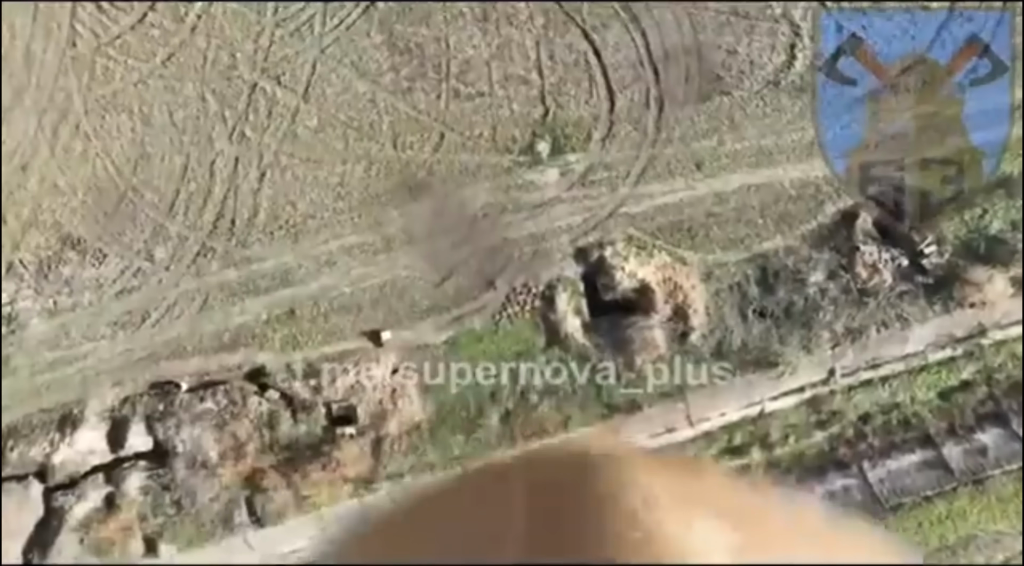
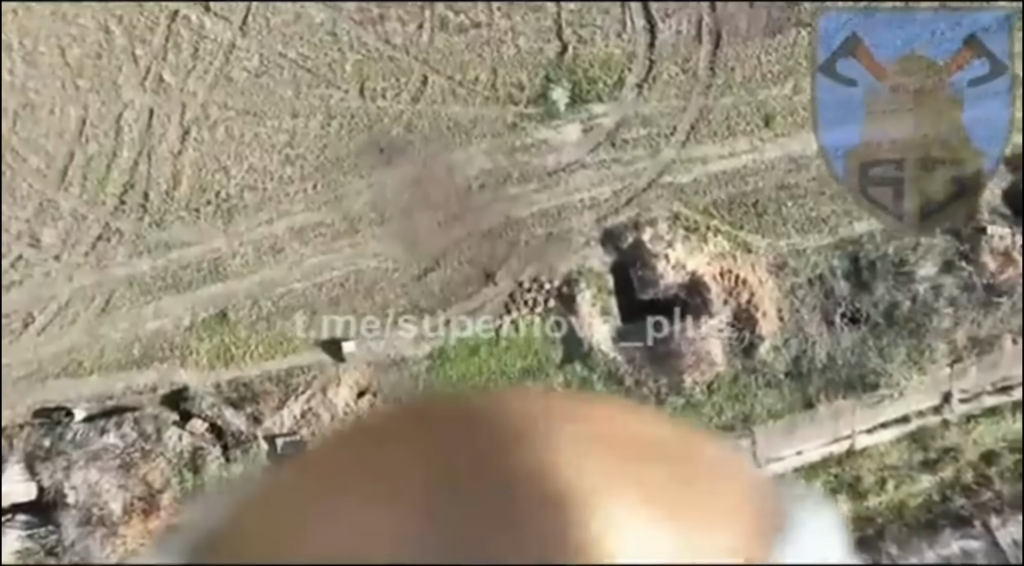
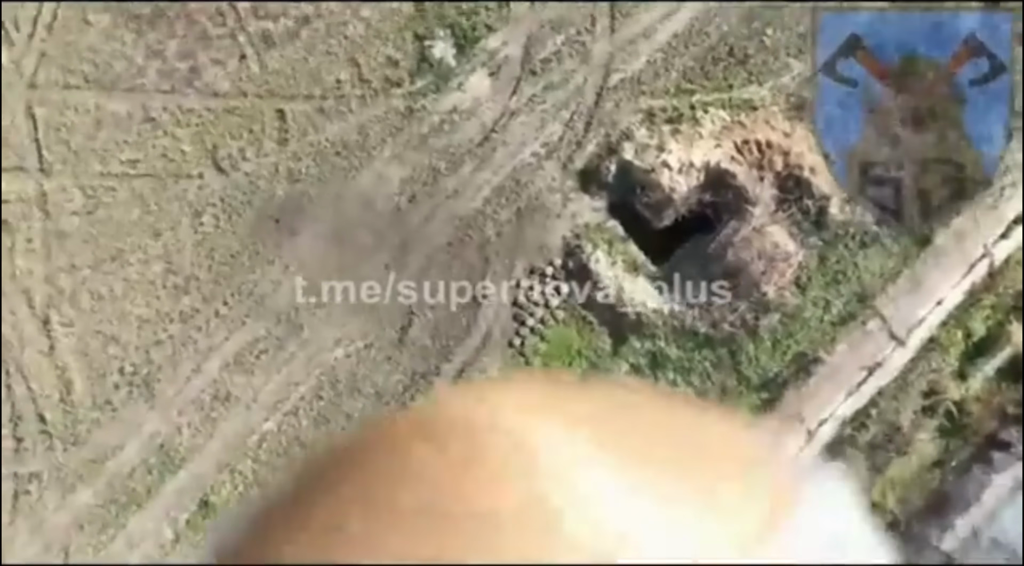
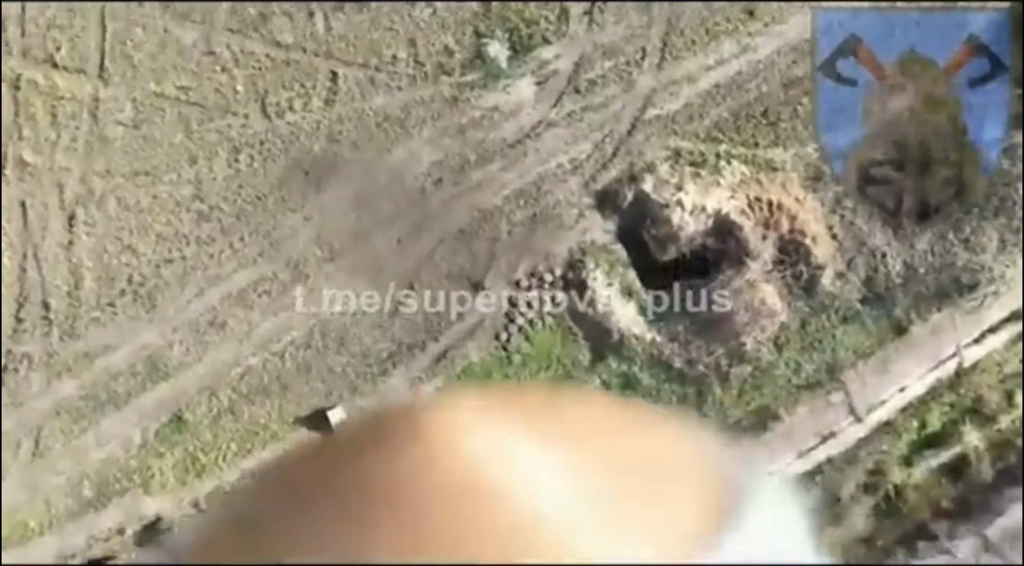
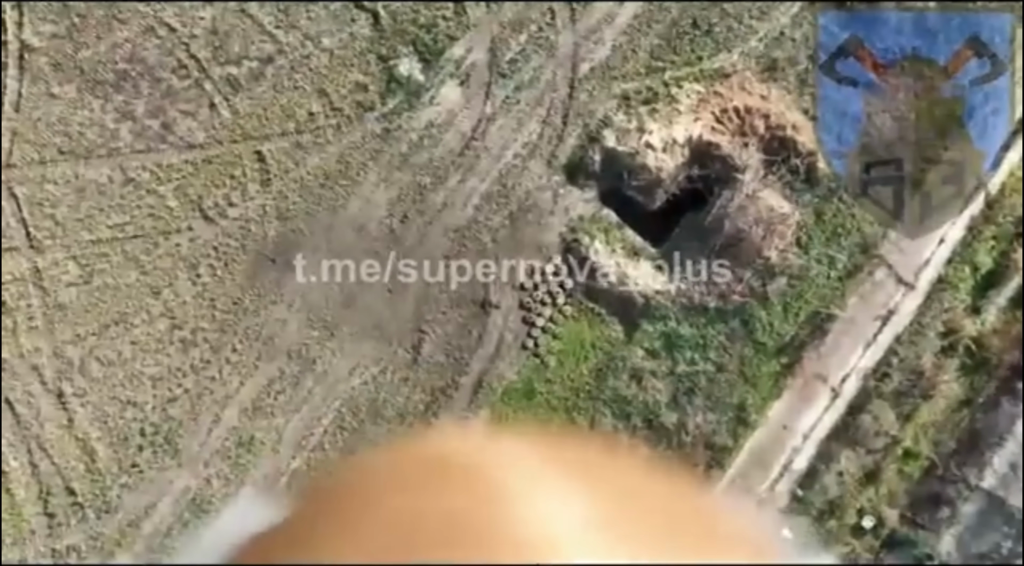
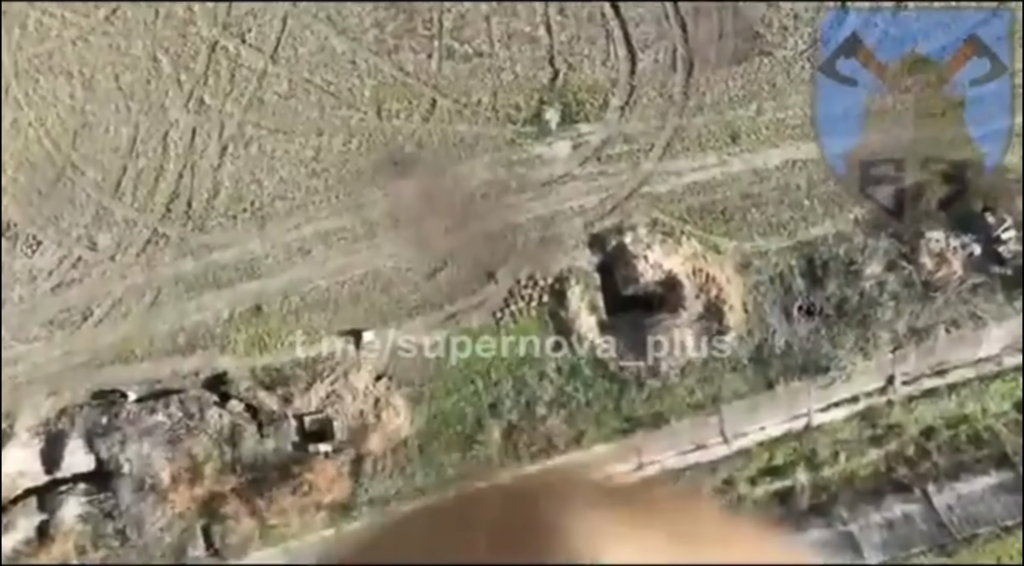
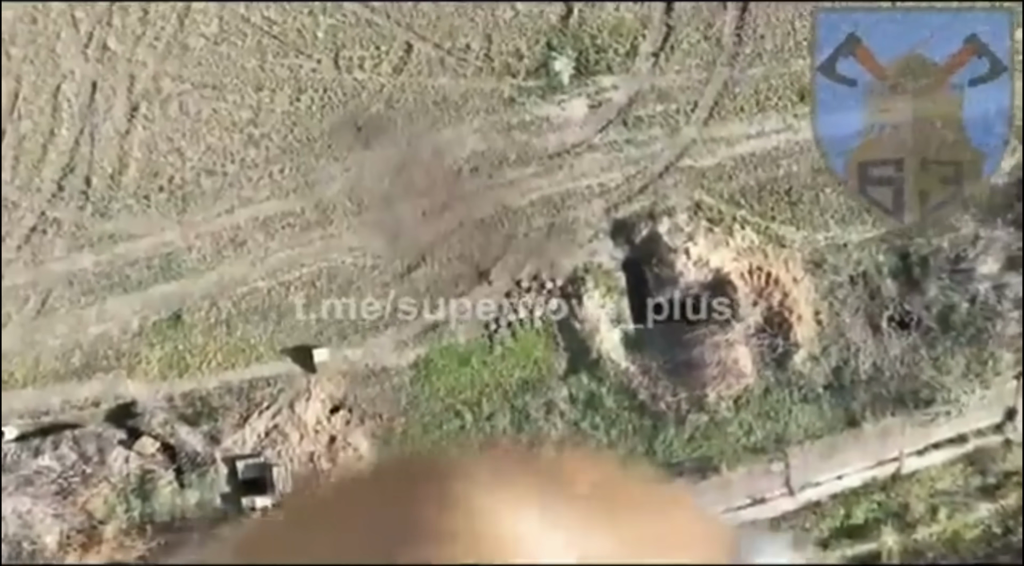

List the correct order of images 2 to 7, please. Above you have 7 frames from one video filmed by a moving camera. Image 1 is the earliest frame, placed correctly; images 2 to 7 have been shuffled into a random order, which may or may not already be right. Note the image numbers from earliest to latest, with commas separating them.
6, 2, 7, 4, 3, 5
